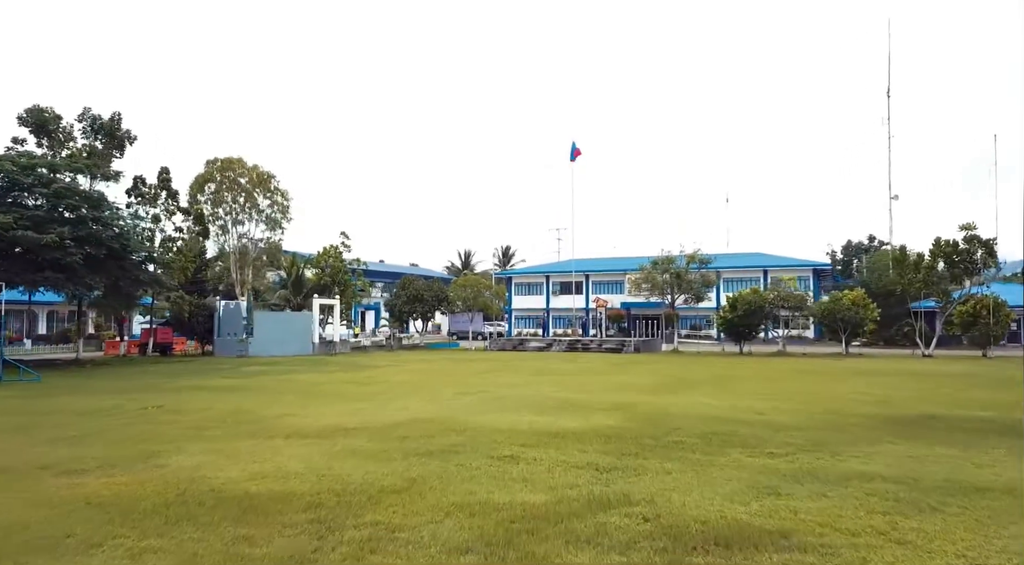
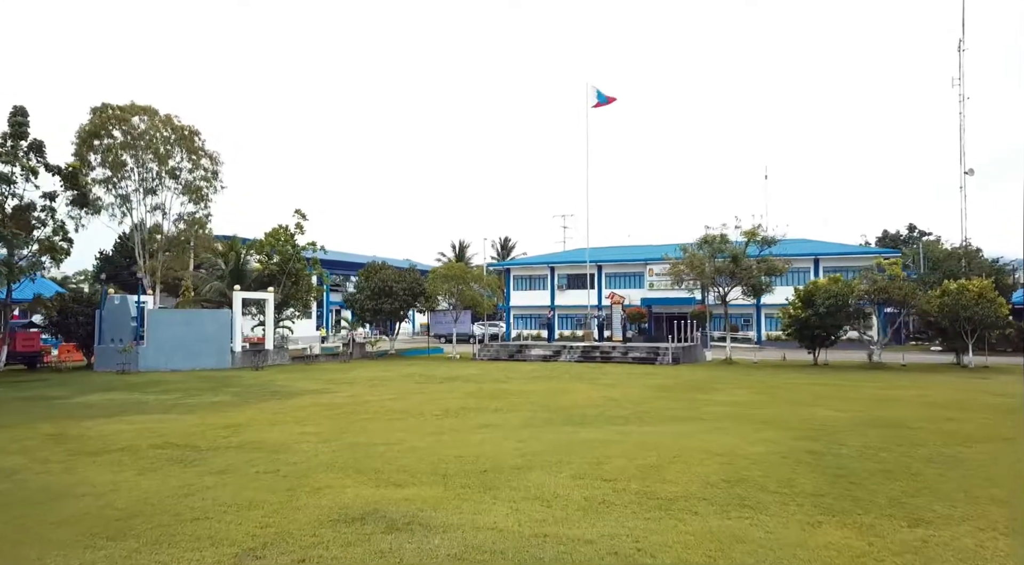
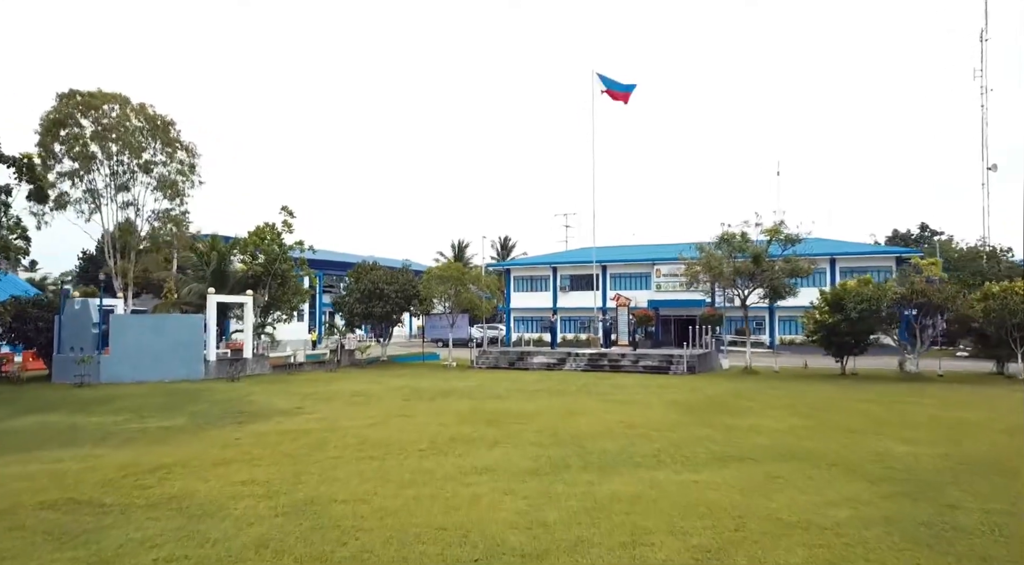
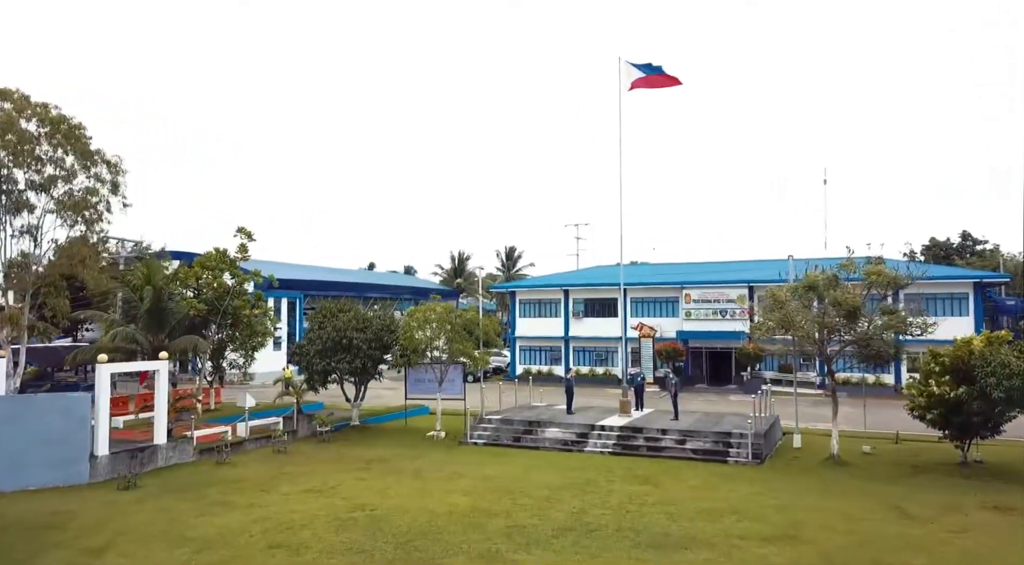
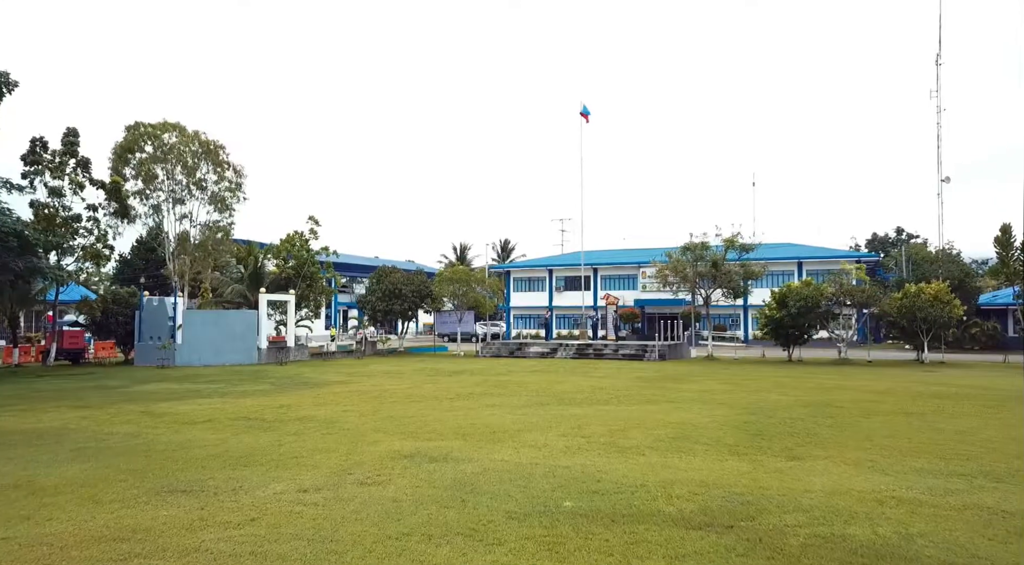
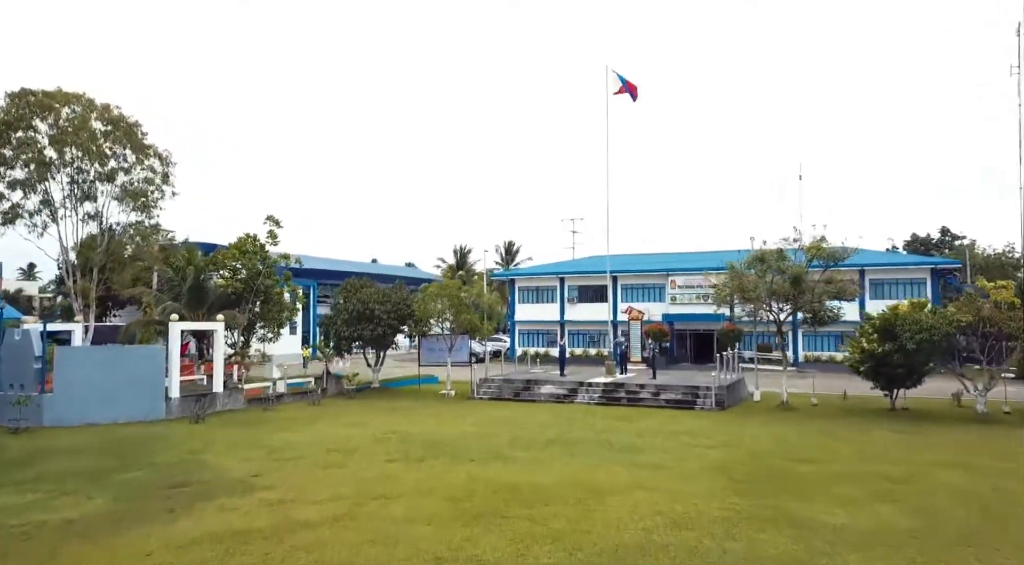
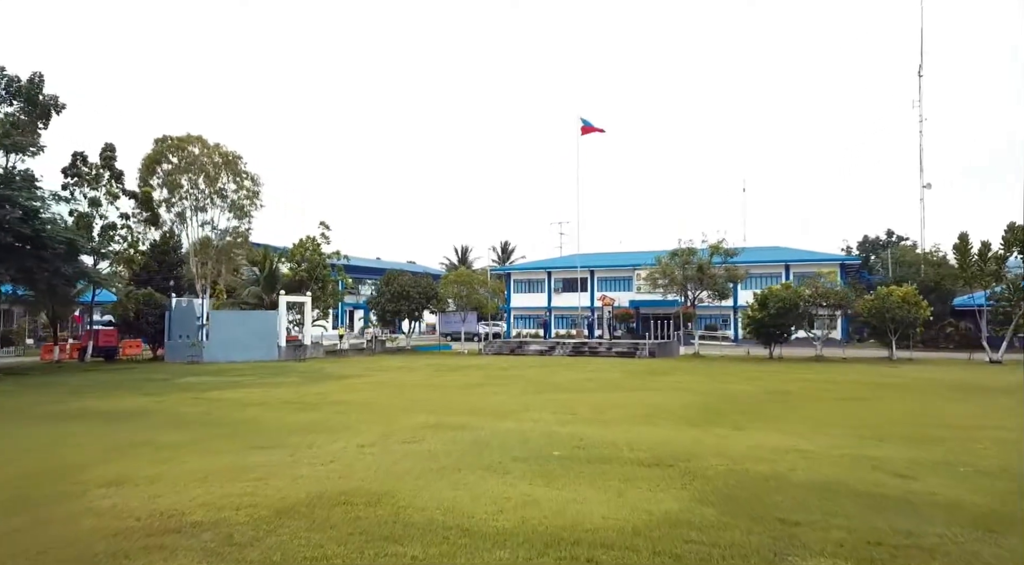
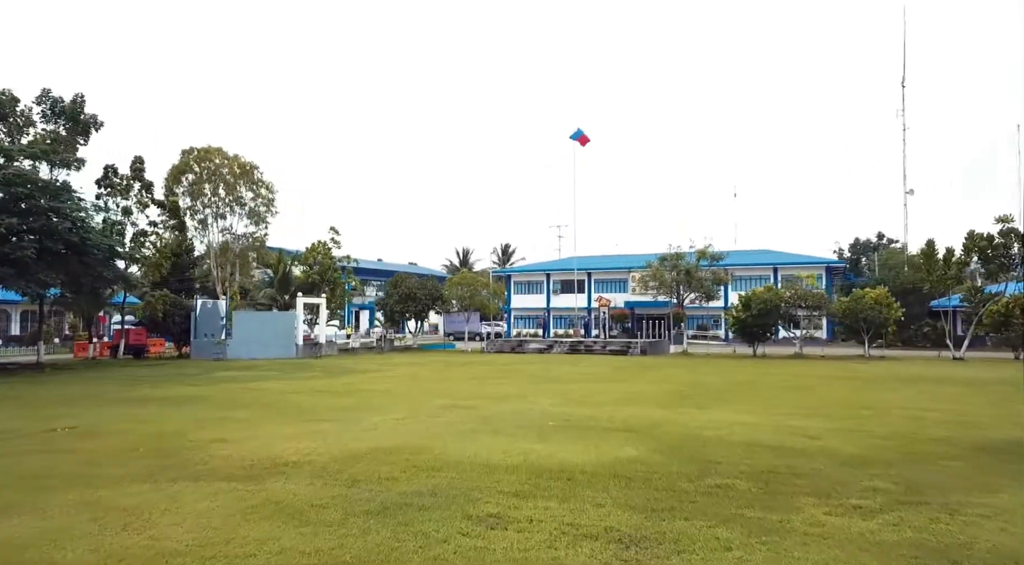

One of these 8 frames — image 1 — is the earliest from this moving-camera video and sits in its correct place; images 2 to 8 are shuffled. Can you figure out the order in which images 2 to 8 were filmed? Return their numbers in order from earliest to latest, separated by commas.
8, 7, 5, 2, 3, 6, 4
